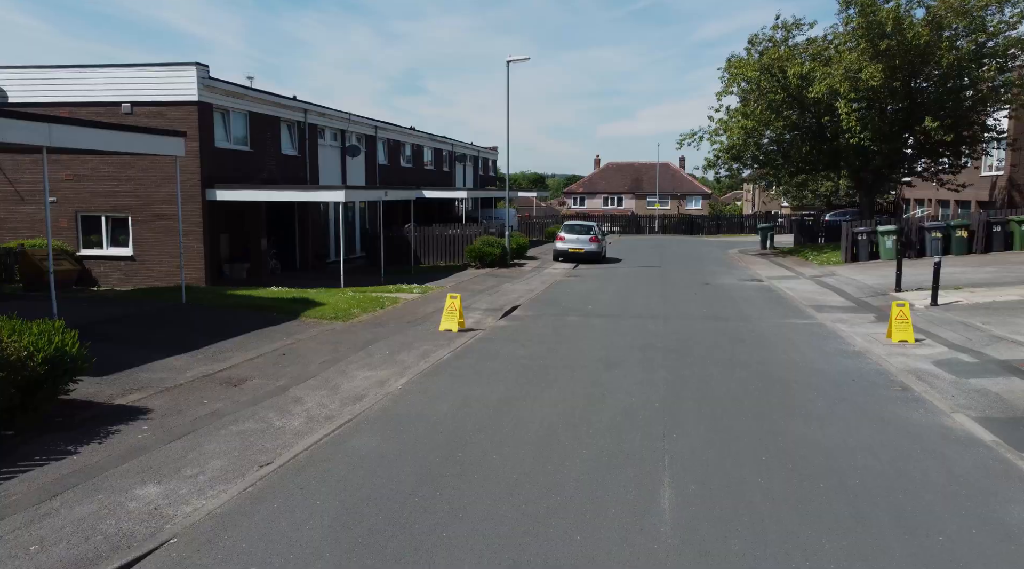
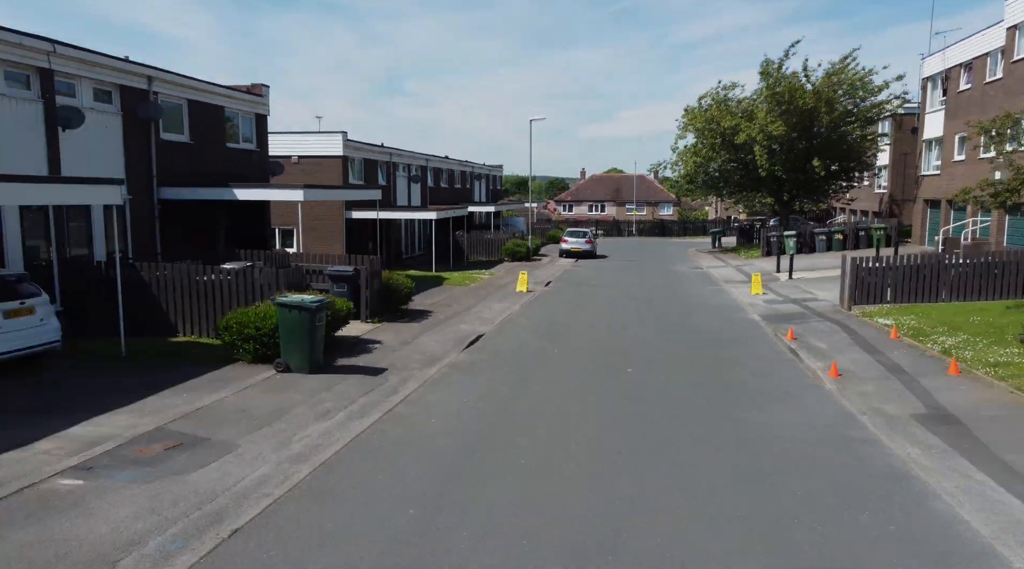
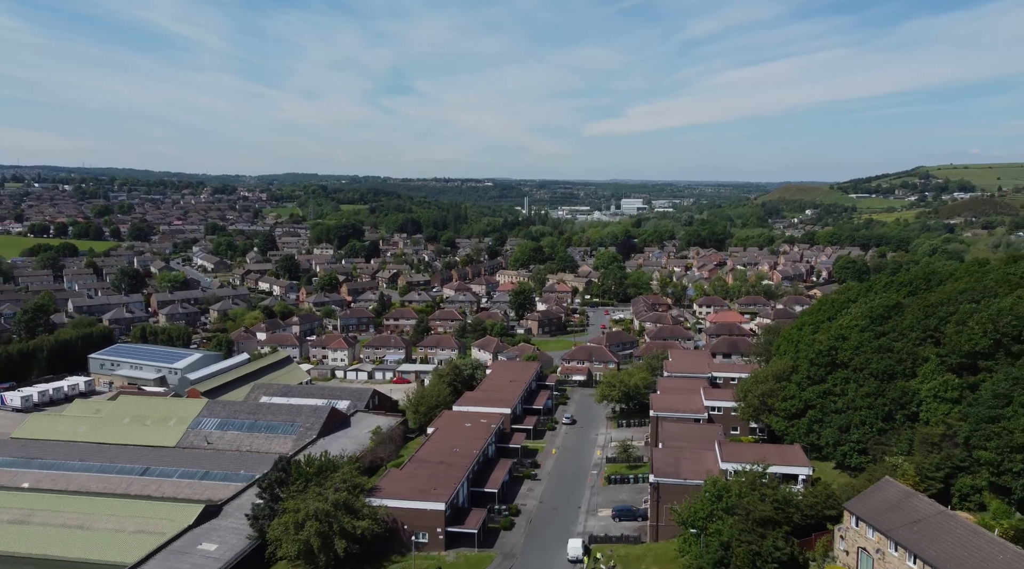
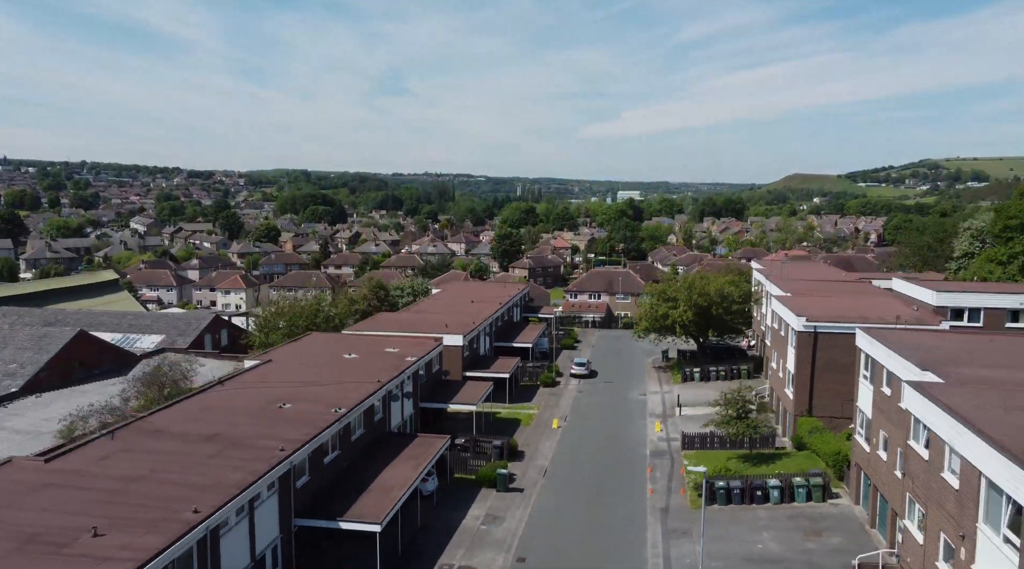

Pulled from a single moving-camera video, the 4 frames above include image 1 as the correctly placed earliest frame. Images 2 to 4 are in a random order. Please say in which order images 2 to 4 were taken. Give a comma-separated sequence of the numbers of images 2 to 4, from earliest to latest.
2, 4, 3
